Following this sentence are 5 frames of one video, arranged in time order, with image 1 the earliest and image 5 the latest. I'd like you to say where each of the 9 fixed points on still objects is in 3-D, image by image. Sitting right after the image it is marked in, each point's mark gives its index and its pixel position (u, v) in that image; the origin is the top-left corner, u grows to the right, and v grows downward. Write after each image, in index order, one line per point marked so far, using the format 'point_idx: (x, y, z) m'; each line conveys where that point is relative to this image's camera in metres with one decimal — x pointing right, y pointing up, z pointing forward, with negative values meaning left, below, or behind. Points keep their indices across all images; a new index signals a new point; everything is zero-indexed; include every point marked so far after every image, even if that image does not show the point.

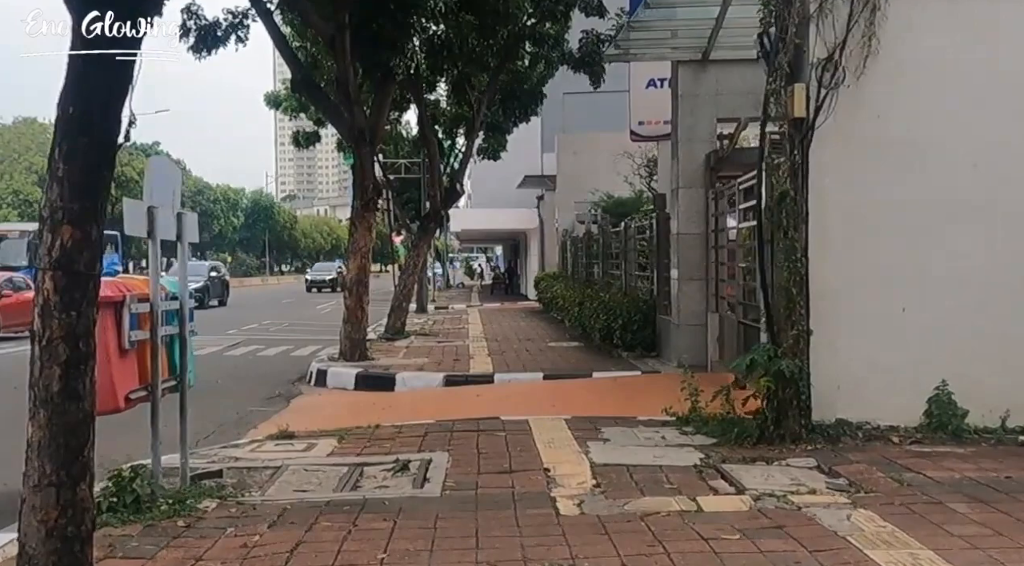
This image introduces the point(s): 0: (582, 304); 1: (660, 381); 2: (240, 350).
0: (+1.3, -0.4, +15.9) m
1: (+1.8, -1.2, +10.1) m
2: (-5.3, -1.3, +16.7) m
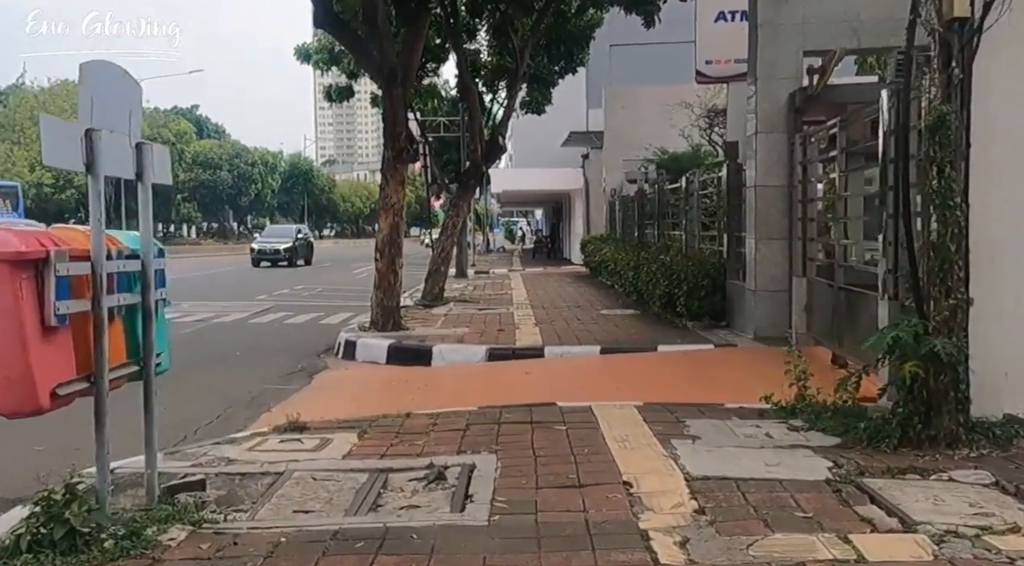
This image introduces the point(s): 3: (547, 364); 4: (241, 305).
0: (+2.1, +0.3, +14.4) m
1: (+2.3, -0.8, +8.7) m
2: (-4.4, -0.6, +15.6) m
3: (+0.4, -0.8, +9.0) m
4: (-5.6, -0.5, +17.8) m
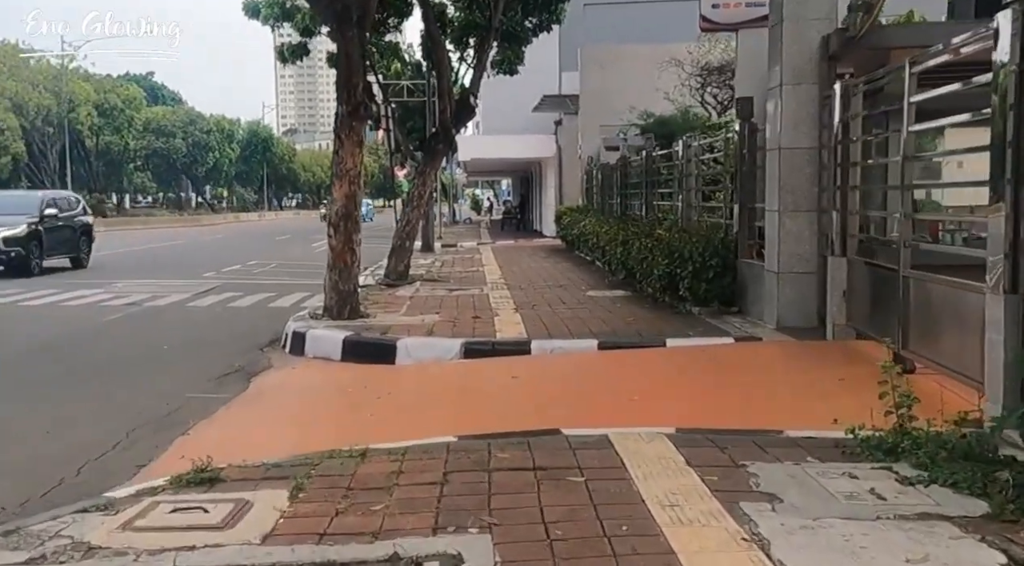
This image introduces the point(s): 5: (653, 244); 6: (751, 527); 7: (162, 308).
0: (+1.7, +0.6, +12.9) m
1: (+2.2, -0.6, +7.2) m
2: (-4.9, -0.3, +13.8) m
3: (+0.2, -0.7, +7.5) m
4: (-6.1, 0.0, +16.0) m
5: (+1.8, +0.5, +11.2) m
6: (+0.9, -0.9, +3.2) m
7: (-5.2, -0.4, +12.8) m
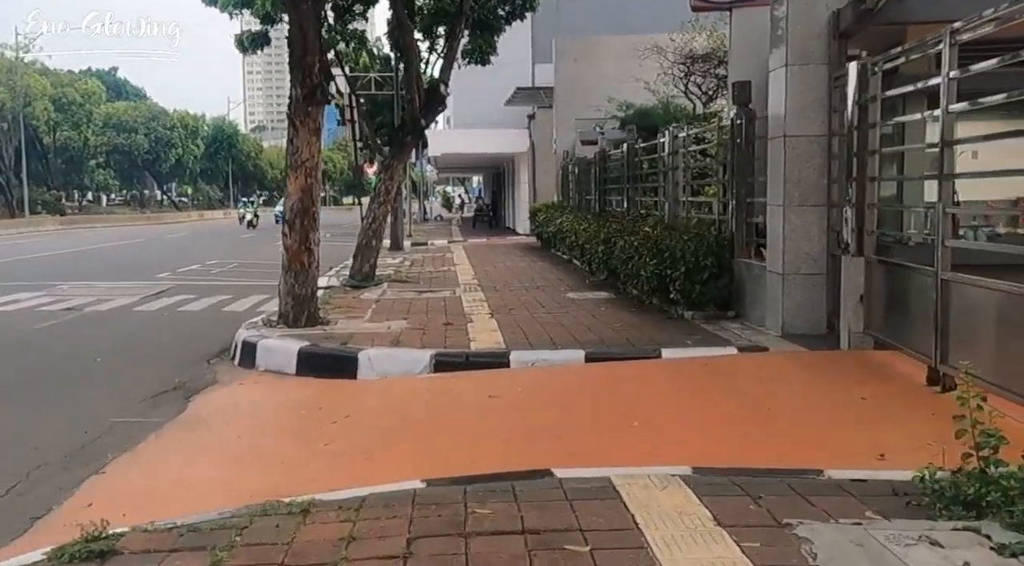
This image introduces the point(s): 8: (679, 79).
0: (+1.3, +0.6, +12.1) m
1: (+2.0, -0.6, +6.4) m
2: (-5.2, -0.3, +12.8) m
3: (0.0, -0.7, +6.6) m
4: (-6.6, -0.1, +14.9) m
5: (+1.5, +0.5, +10.4) m
6: (+0.9, -0.9, +2.4) m
7: (-5.5, -0.4, +11.7) m
8: (+3.7, +4.5, +19.3) m
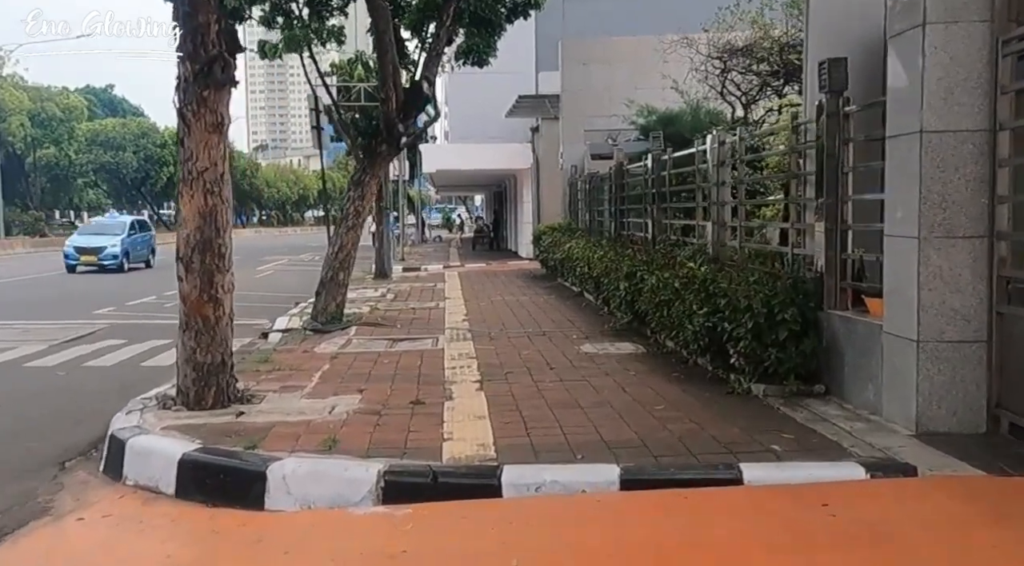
0: (+1.3, +0.1, +9.5) m
1: (+2.0, -1.0, +3.8) m
2: (-5.3, -0.8, +10.2) m
3: (0.0, -1.1, +4.0) m
4: (-6.6, -0.6, +12.3) m
5: (+1.5, 0.0, +7.8) m
6: (+0.8, -1.3, -0.2) m
7: (-5.5, -0.9, +9.2) m
8: (+3.7, +3.9, +16.8) m
